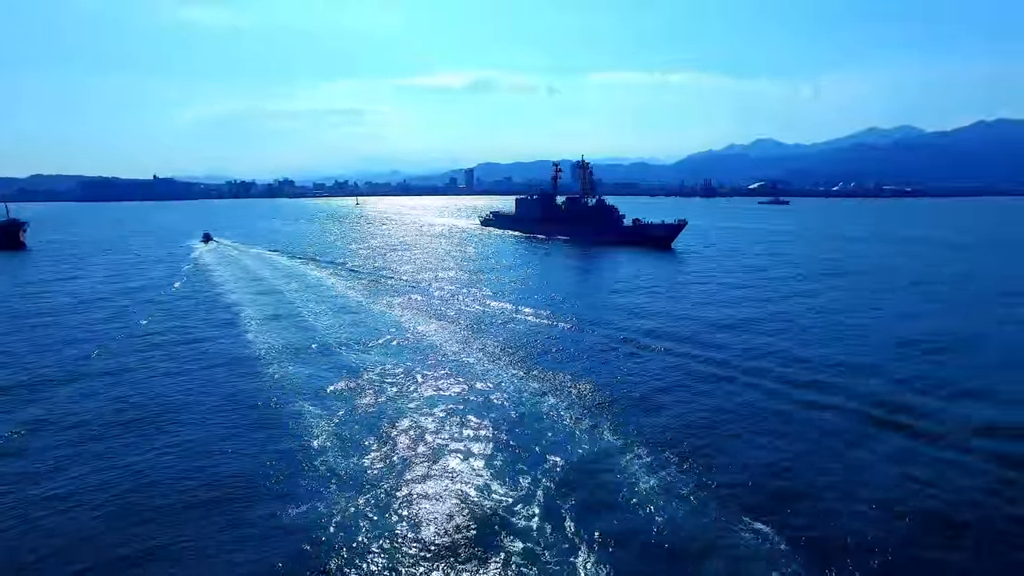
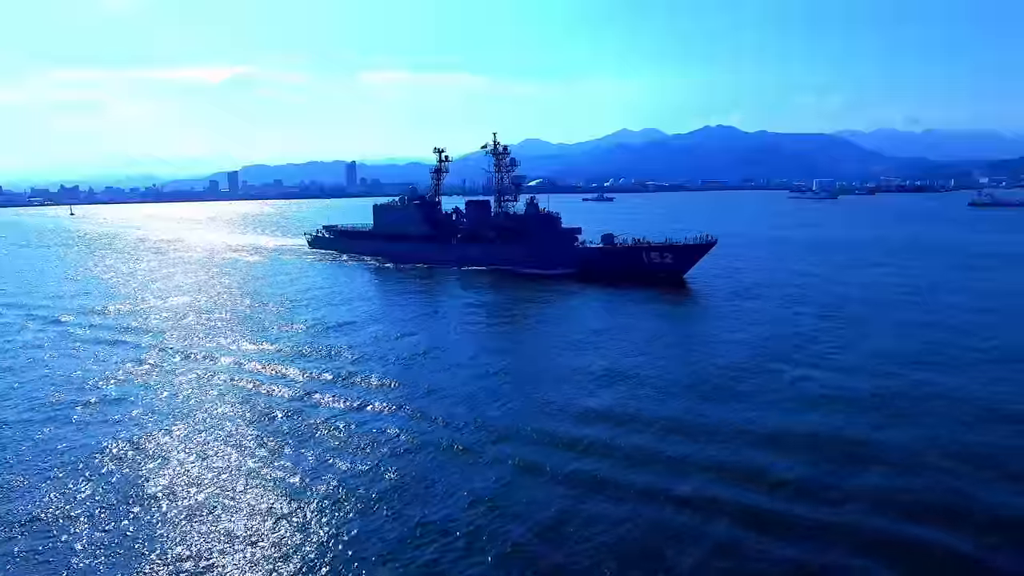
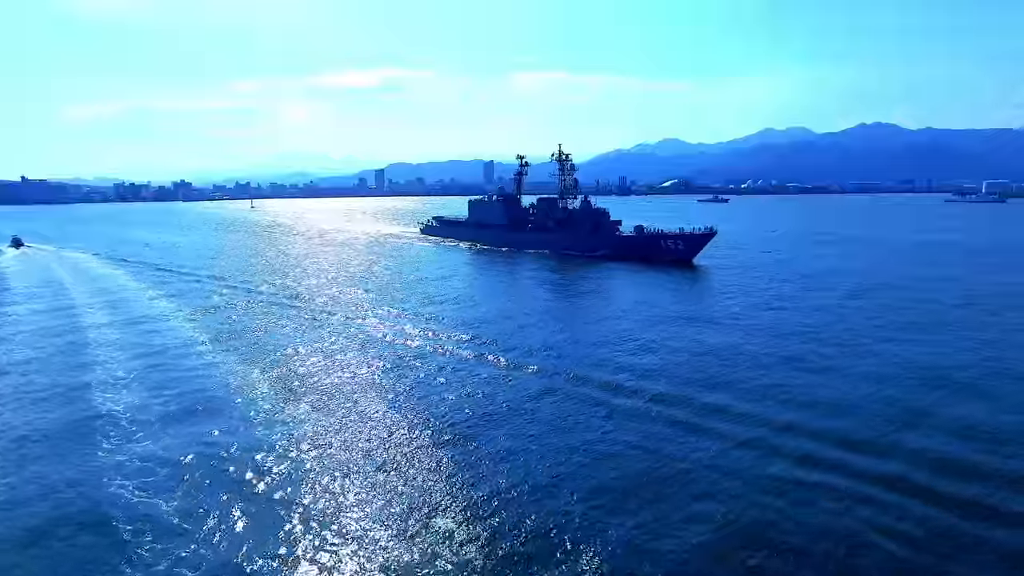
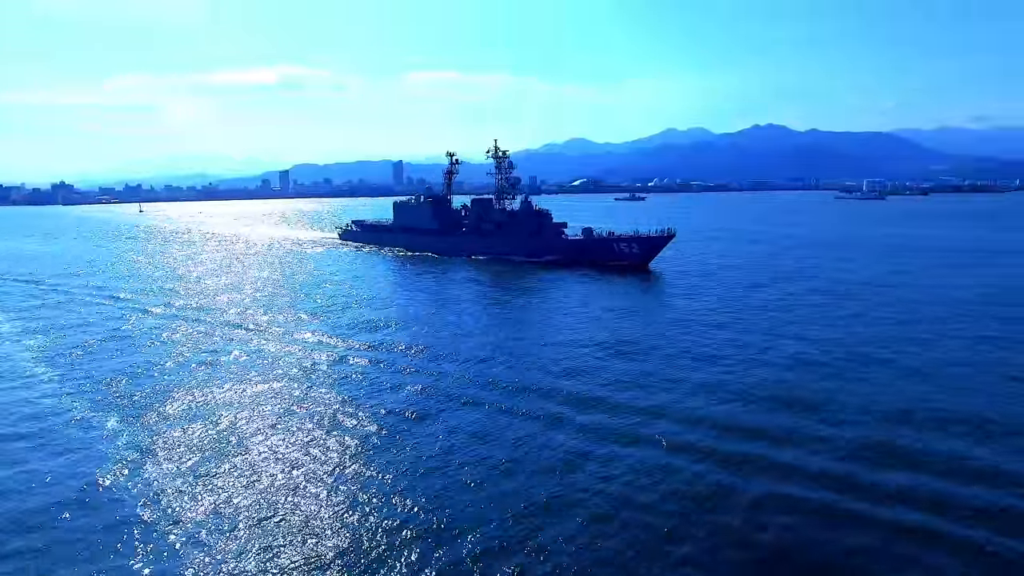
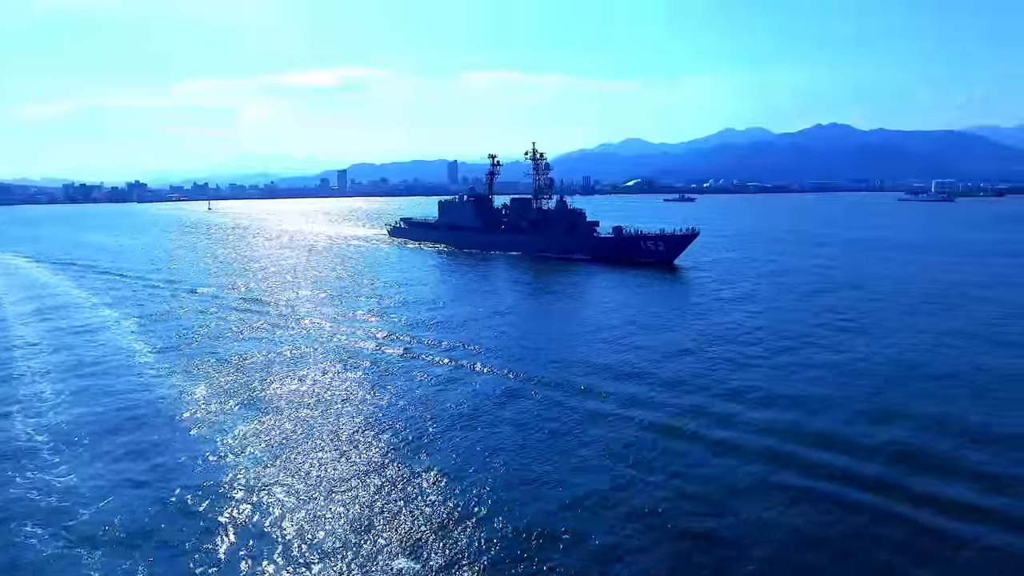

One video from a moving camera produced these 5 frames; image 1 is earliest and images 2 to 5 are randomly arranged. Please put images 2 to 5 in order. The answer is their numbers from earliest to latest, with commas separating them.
3, 5, 4, 2
